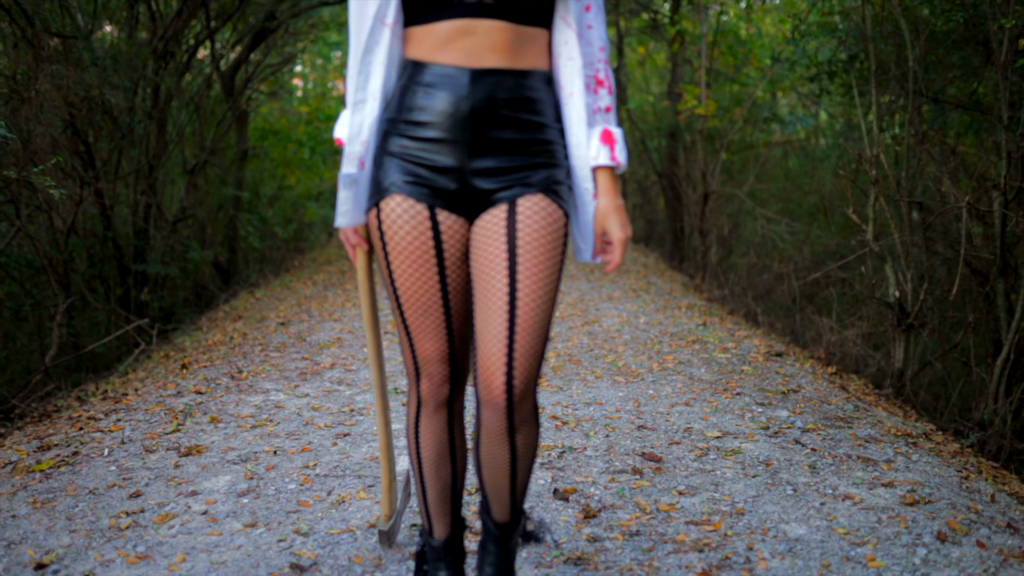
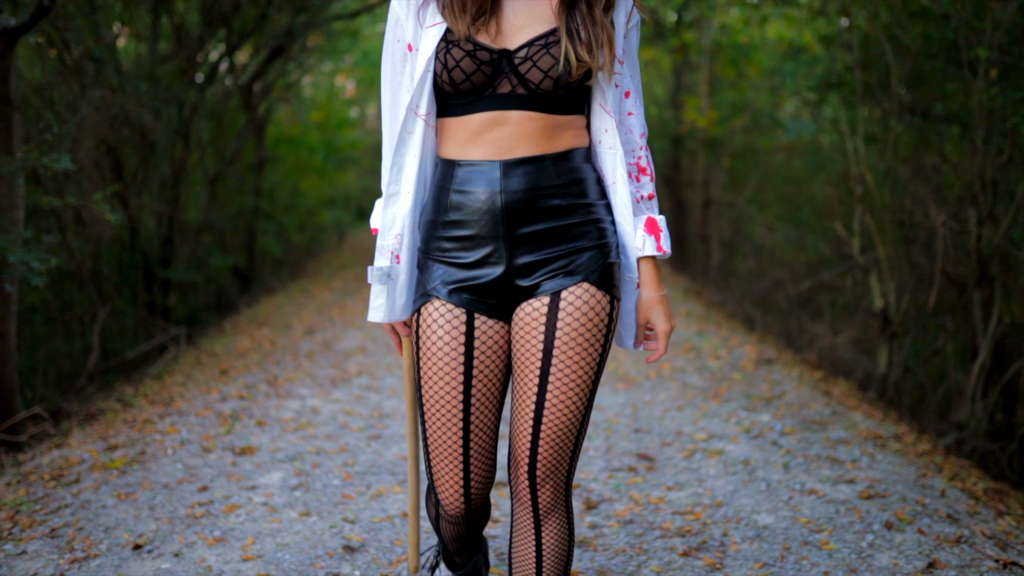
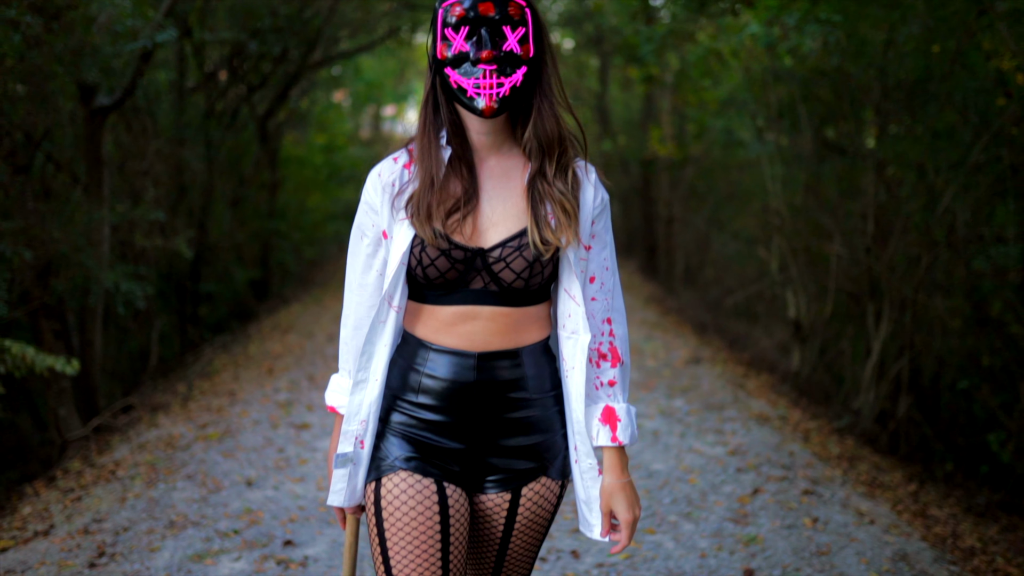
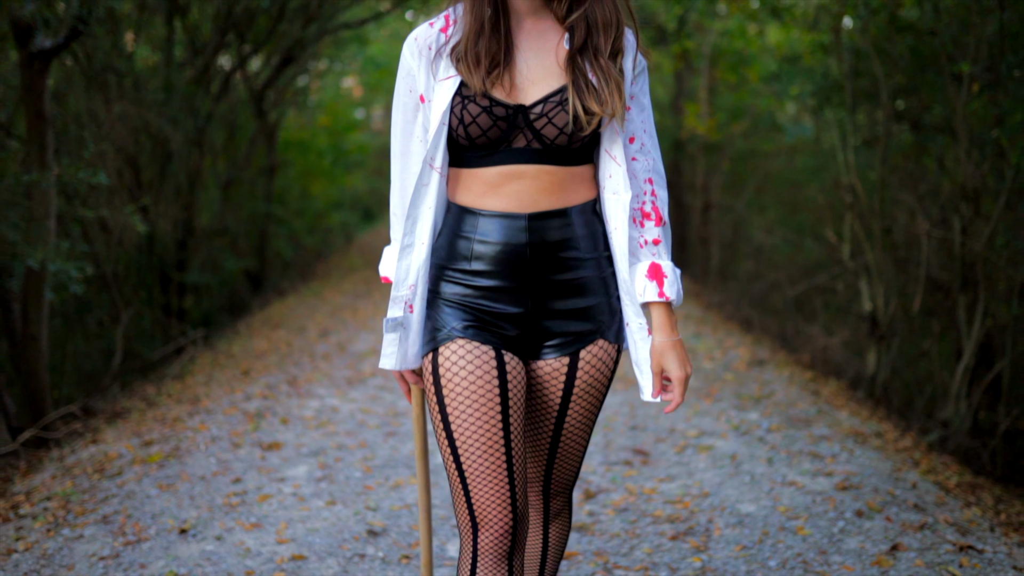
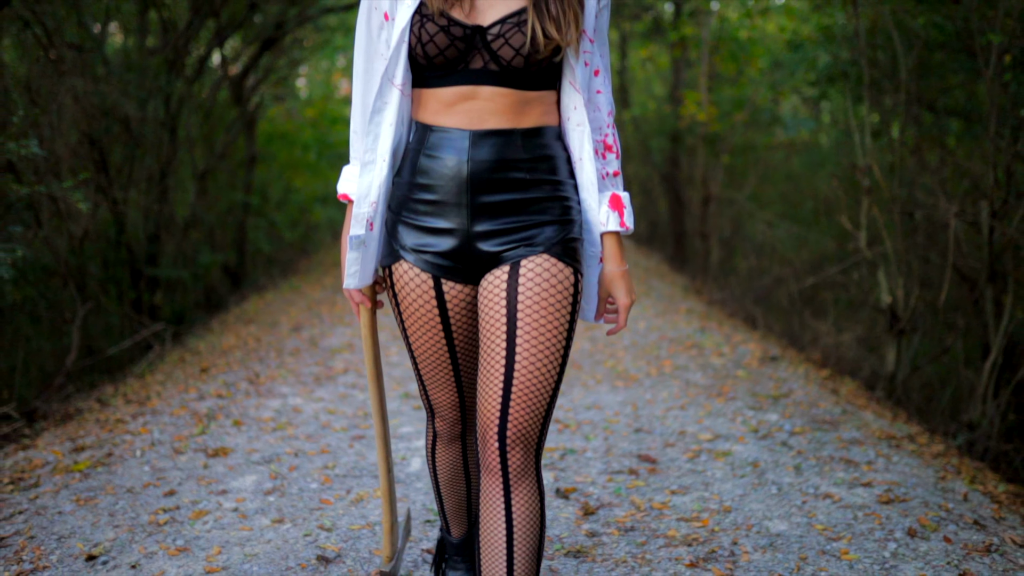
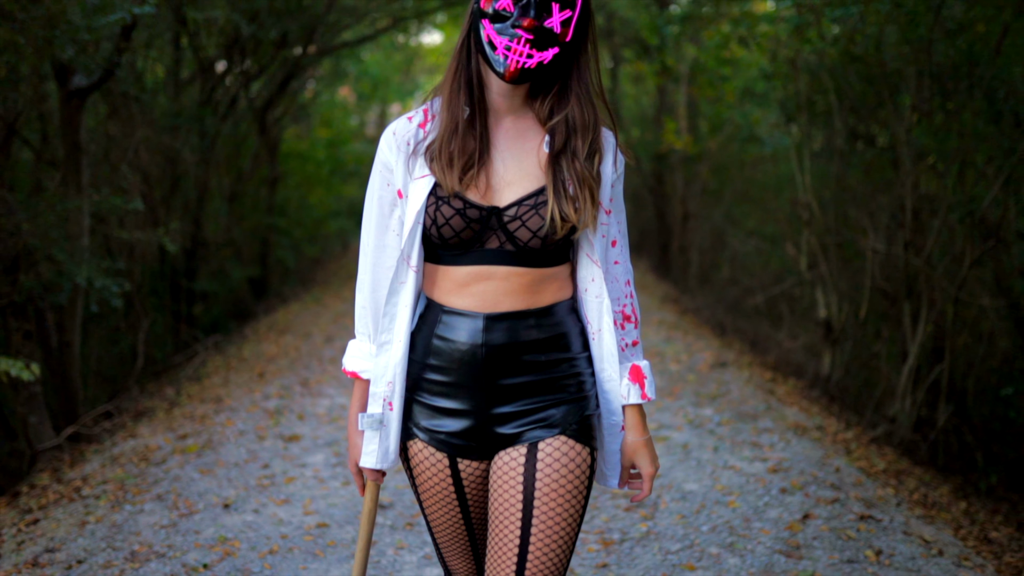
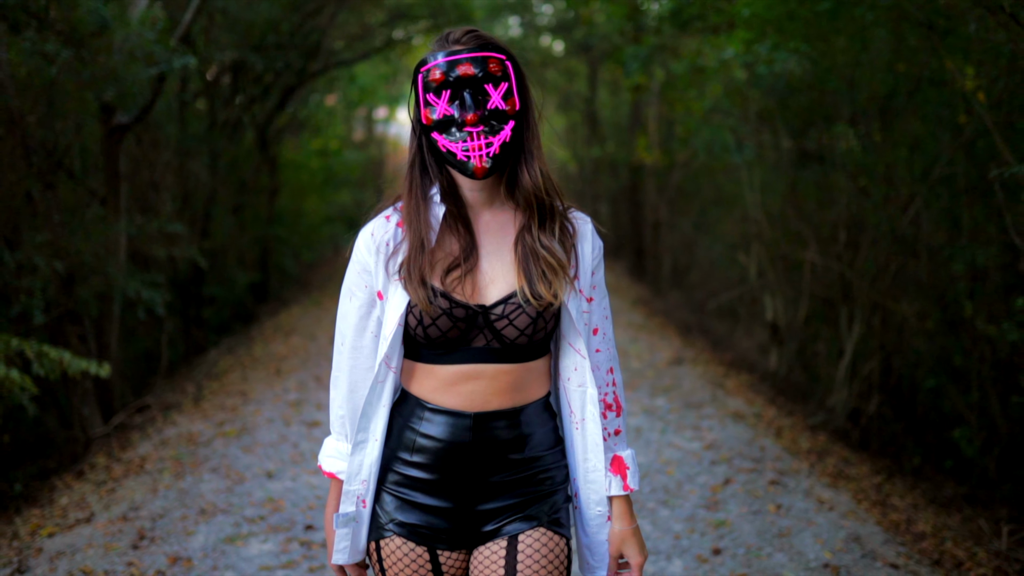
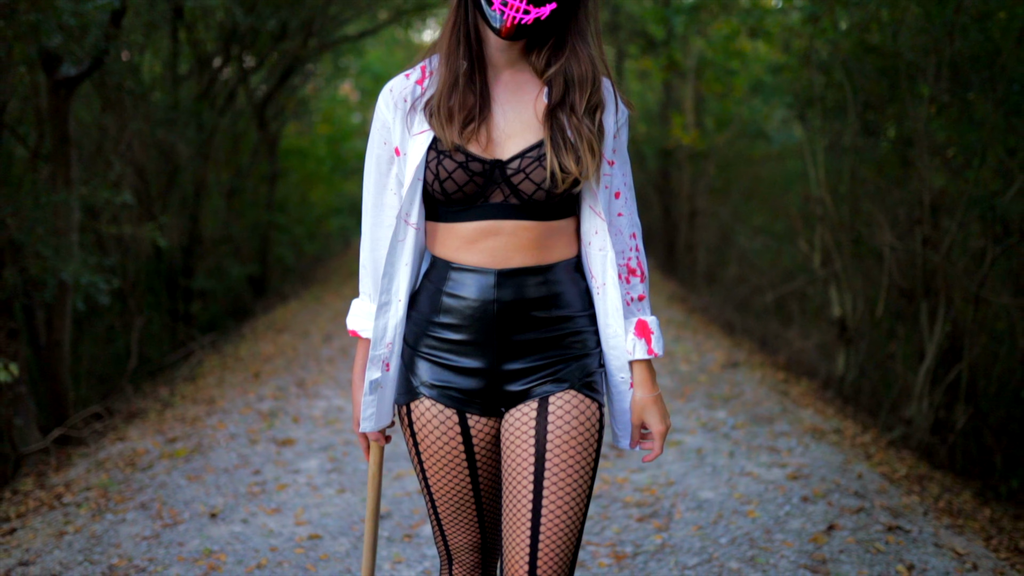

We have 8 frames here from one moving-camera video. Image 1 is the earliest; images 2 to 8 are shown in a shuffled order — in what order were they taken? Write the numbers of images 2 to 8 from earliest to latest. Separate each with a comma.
5, 2, 4, 8, 6, 3, 7
